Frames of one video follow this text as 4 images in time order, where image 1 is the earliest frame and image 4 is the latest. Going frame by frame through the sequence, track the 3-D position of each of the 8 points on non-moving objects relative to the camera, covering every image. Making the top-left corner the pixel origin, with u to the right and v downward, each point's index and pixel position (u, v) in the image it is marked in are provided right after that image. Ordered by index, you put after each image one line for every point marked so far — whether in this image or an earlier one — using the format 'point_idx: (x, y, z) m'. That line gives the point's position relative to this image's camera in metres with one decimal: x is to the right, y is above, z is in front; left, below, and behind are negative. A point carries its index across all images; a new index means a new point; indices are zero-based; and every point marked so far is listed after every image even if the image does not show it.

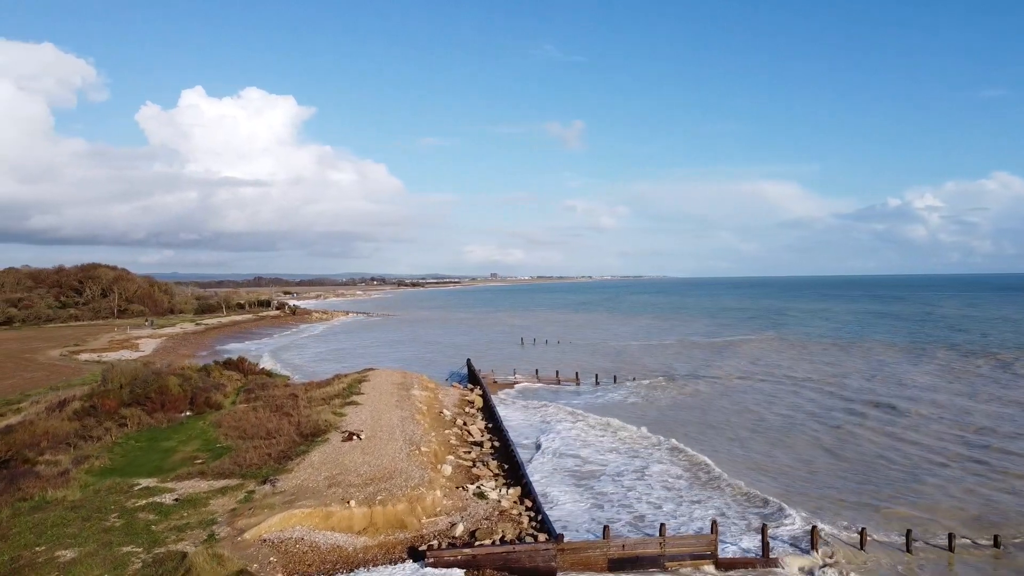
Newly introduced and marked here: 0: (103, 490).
0: (-8.3, -4.1, +11.3) m
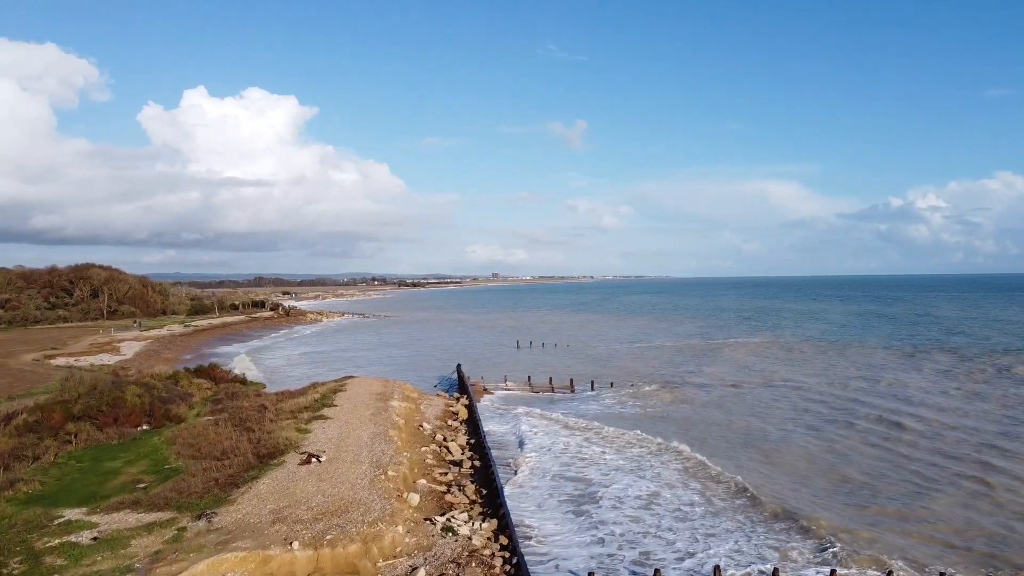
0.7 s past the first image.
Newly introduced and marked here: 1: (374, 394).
0: (-8.8, -4.2, +9.9) m
1: (-4.9, -3.8, +19.7) m
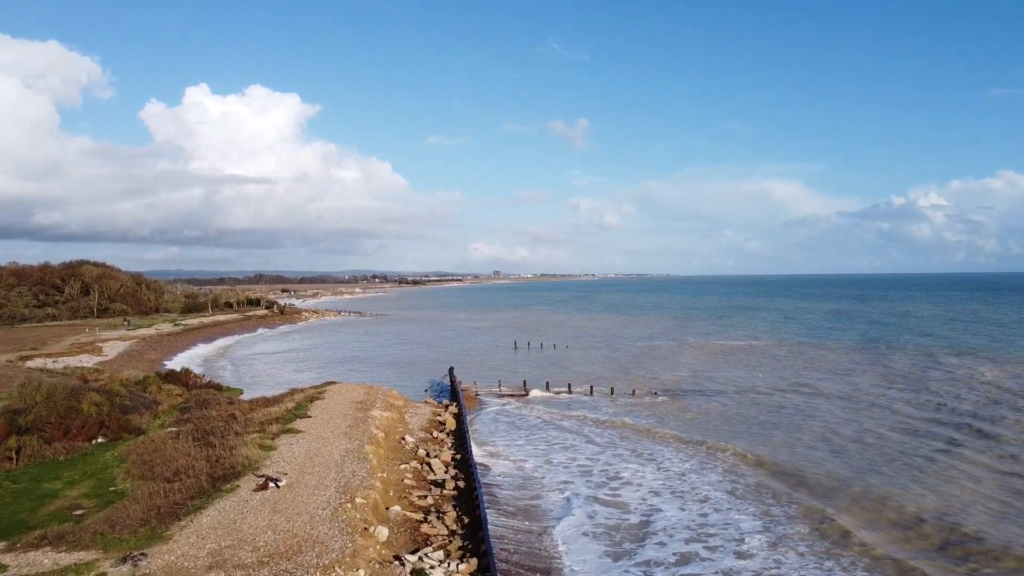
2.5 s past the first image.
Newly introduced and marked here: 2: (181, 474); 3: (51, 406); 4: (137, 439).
0: (-9.1, -4.2, +8.5) m
1: (-5.2, -3.8, +18.2) m
2: (-7.1, -4.0, +12.0) m
3: (-13.3, -3.4, +16.0) m
4: (-10.2, -4.1, +15.1) m
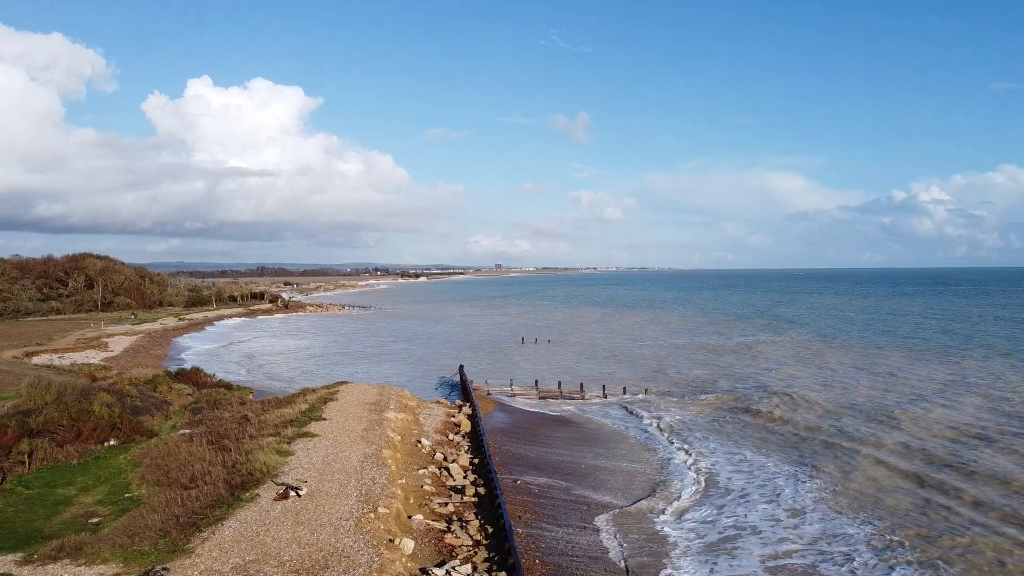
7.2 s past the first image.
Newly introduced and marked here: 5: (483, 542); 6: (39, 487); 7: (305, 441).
0: (-8.6, -4.3, +8.2) m
1: (-4.7, -3.8, +18.0) m
2: (-6.6, -4.1, +11.8) m
3: (-12.8, -3.4, +15.8) m
4: (-9.7, -4.1, +14.9) m
5: (-0.5, -4.8, +10.5) m
6: (-10.2, -4.3, +12.0) m
7: (-5.2, -3.8, +14.0) m
